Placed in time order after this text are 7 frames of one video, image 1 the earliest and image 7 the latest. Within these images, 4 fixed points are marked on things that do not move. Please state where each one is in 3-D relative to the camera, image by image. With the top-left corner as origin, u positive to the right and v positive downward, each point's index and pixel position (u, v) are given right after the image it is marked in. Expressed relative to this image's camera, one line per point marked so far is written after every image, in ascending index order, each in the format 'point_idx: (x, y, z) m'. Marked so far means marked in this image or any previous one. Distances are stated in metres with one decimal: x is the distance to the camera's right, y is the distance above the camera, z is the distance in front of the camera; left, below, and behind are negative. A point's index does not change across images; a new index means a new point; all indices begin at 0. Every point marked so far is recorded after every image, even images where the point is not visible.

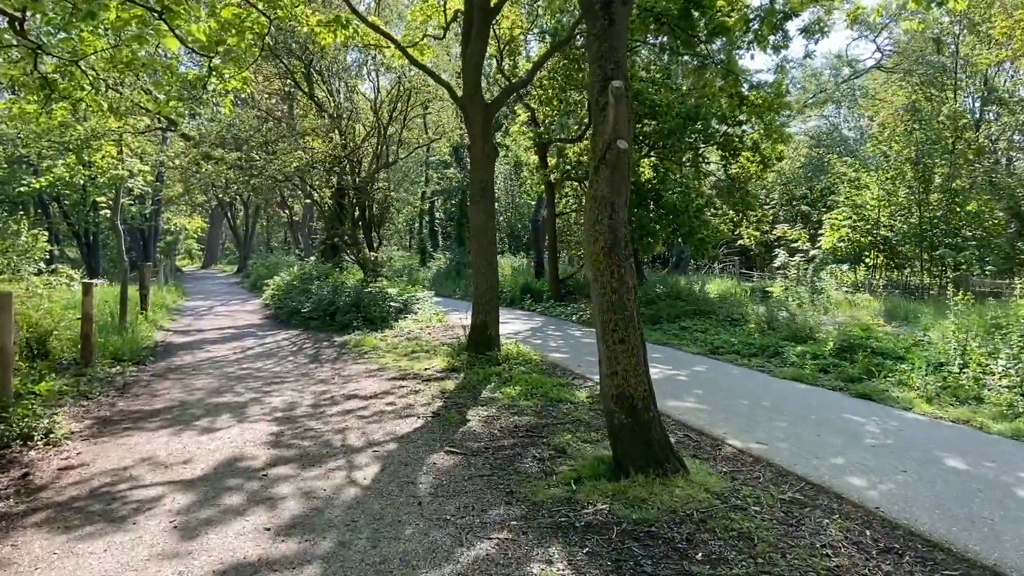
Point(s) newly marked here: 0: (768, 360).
0: (+3.6, -1.0, +10.2) m
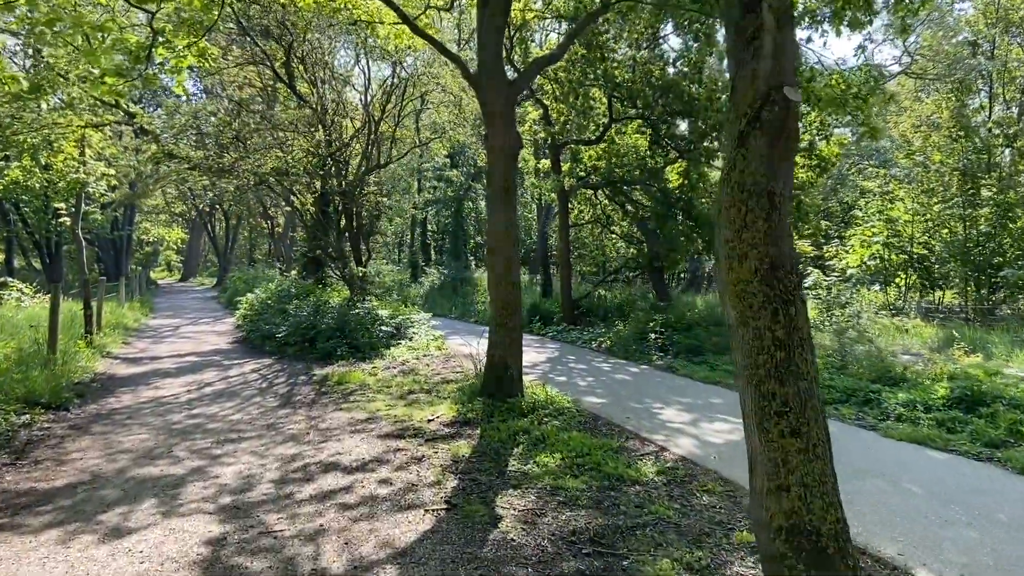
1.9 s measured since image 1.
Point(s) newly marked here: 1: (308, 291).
0: (+3.9, -1.4, +8.1) m
1: (-4.4, -0.1, +15.7) m
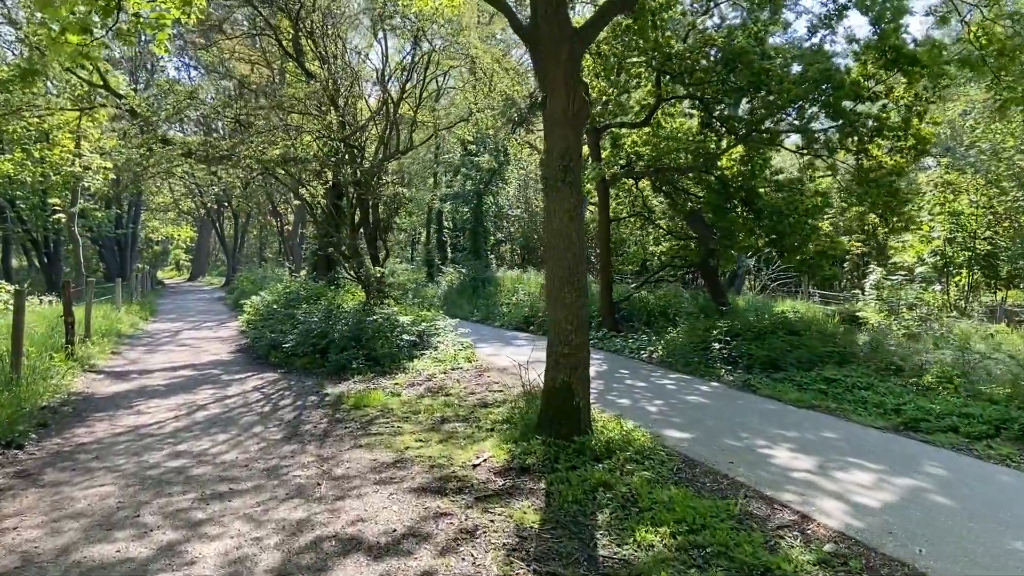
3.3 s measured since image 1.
0: (+4.4, -1.4, +6.3) m
1: (-3.7, -0.1, +14.0) m
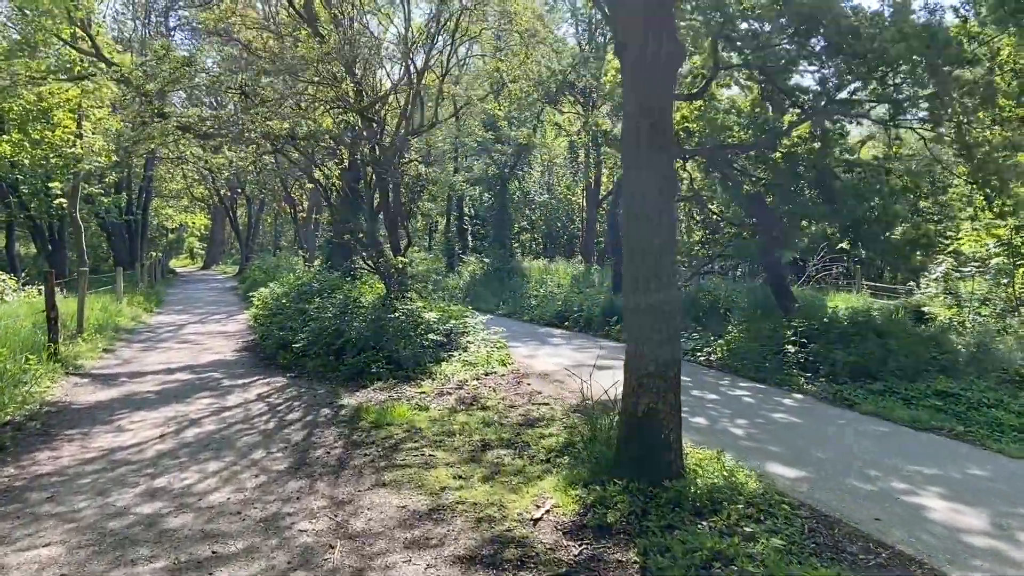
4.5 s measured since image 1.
0: (+4.9, -1.4, +4.7) m
1: (-3.1, 0.0, +12.6) m
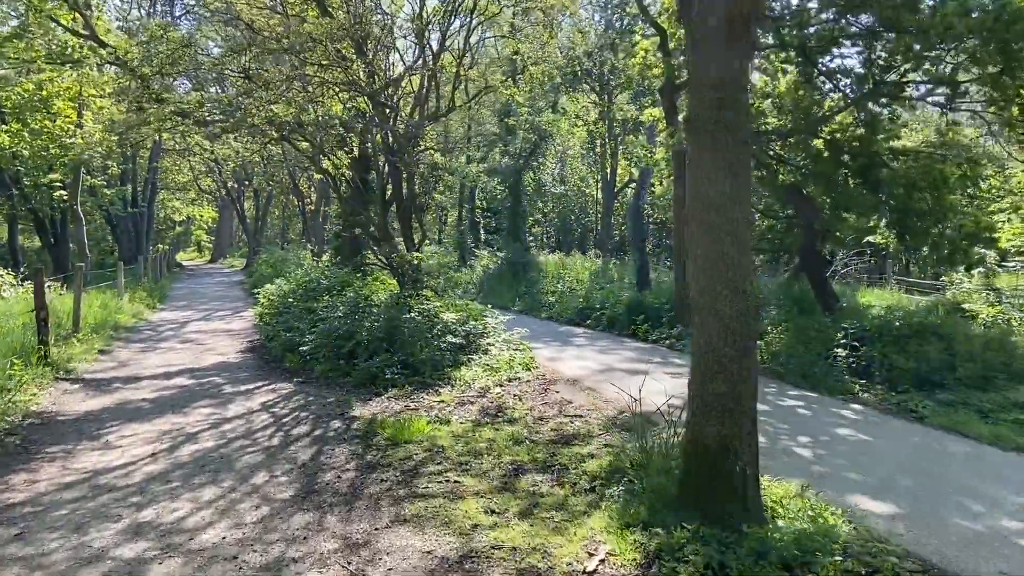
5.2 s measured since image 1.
0: (+5.1, -1.4, +3.9) m
1: (-2.7, +0.1, +11.9) m
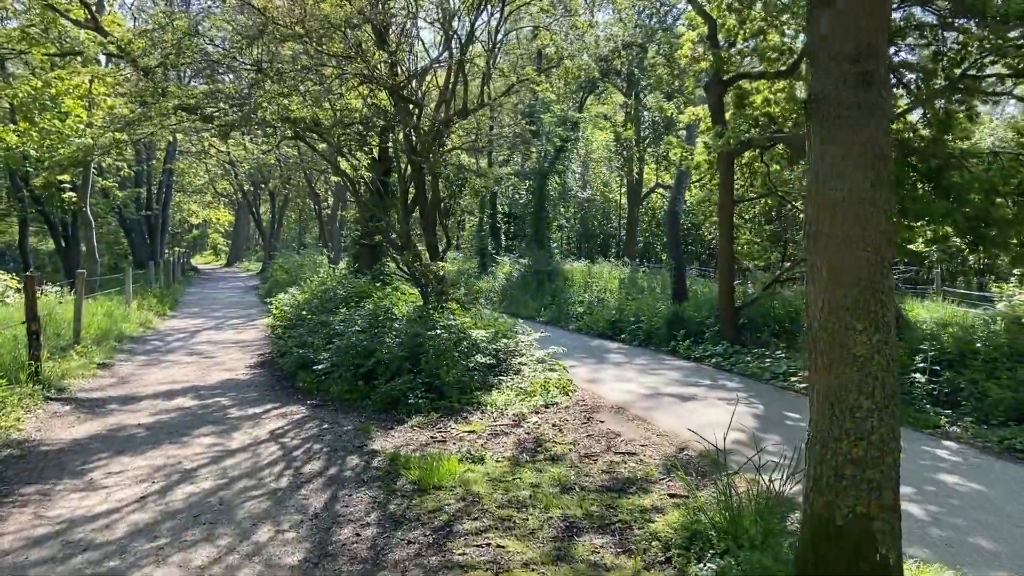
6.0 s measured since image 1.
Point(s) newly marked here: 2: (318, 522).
0: (+5.4, -1.6, +2.9) m
1: (-2.3, -0.1, +11.0) m
2: (-1.3, -1.6, +4.9) m
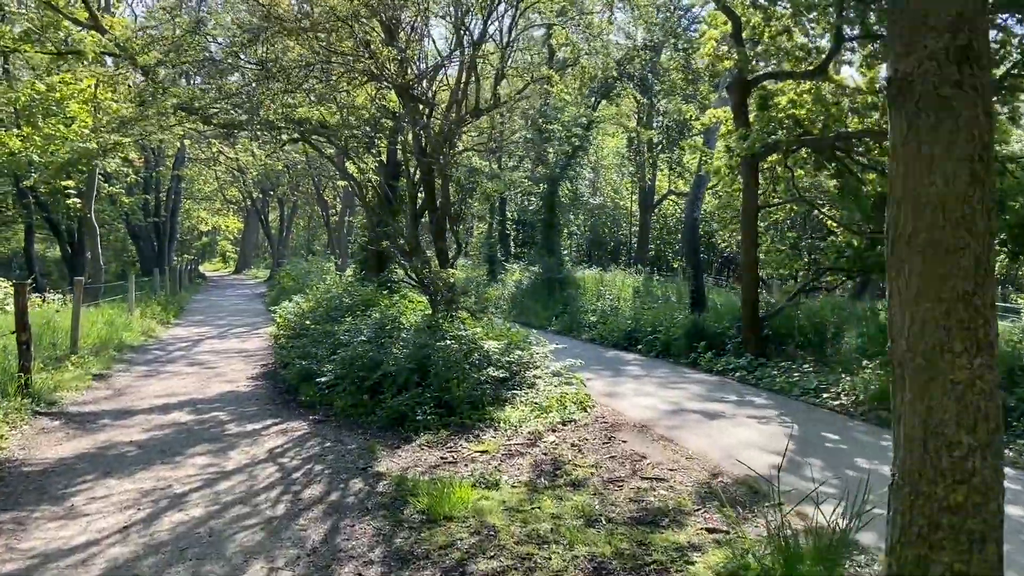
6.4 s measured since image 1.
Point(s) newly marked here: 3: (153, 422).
0: (+5.5, -1.6, +2.3) m
1: (-2.1, -0.2, +10.6) m
2: (-1.2, -1.6, +4.4) m
3: (-3.8, -1.4, +7.8) m
